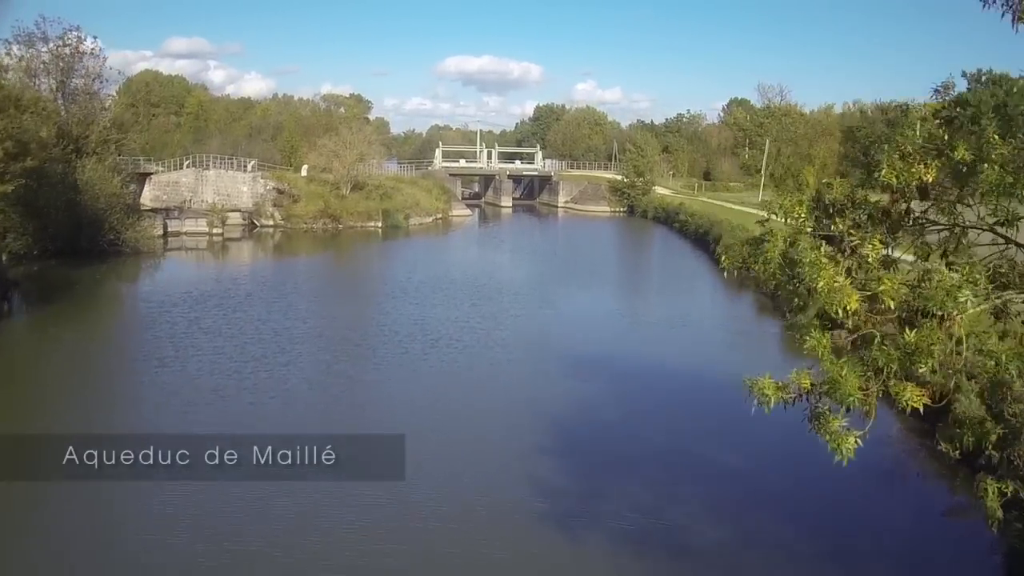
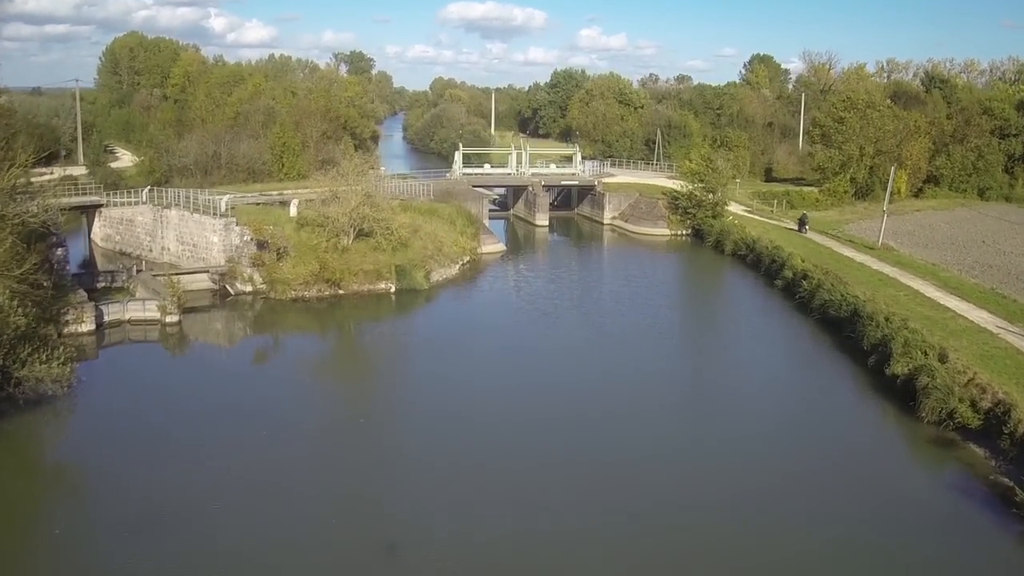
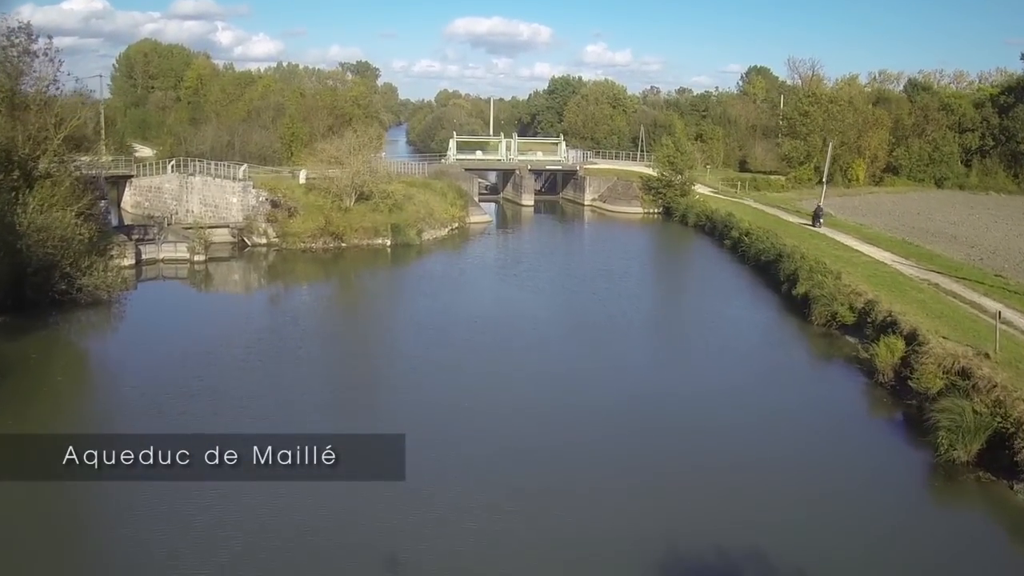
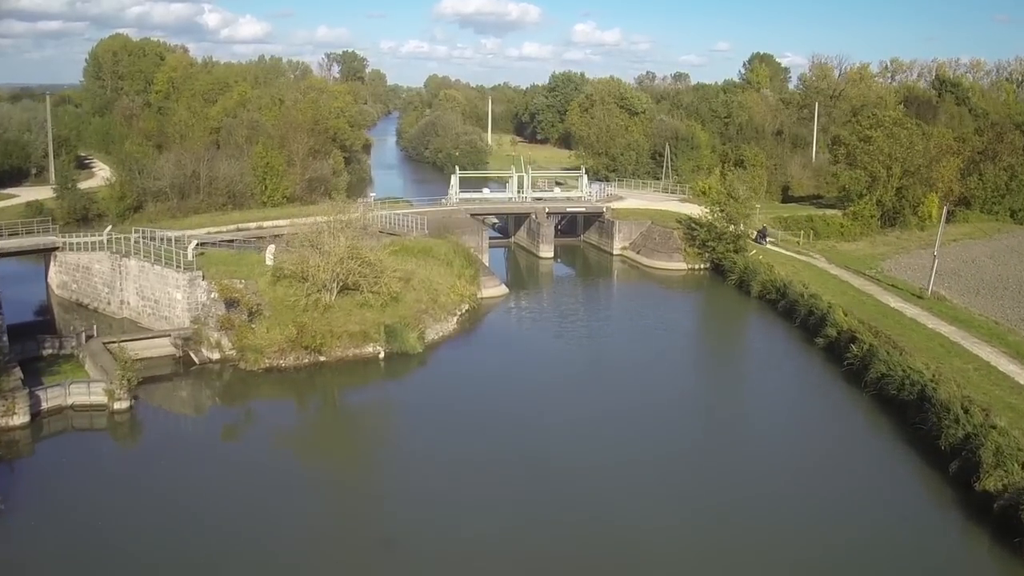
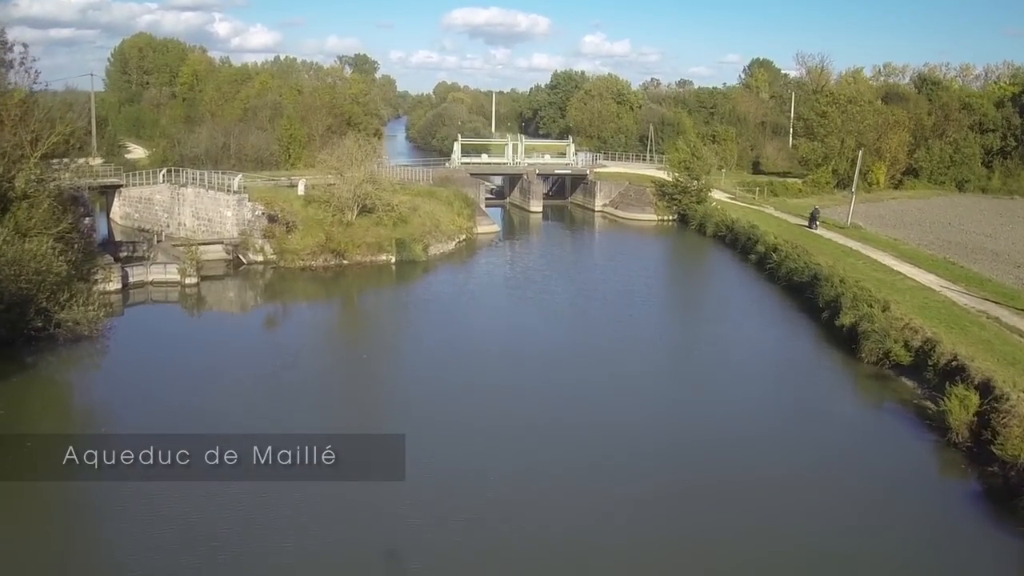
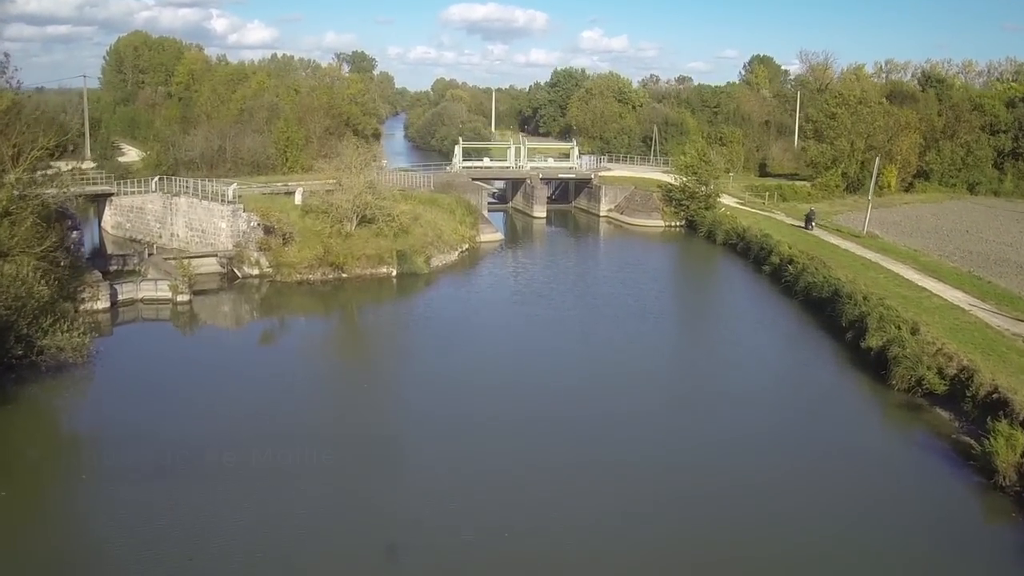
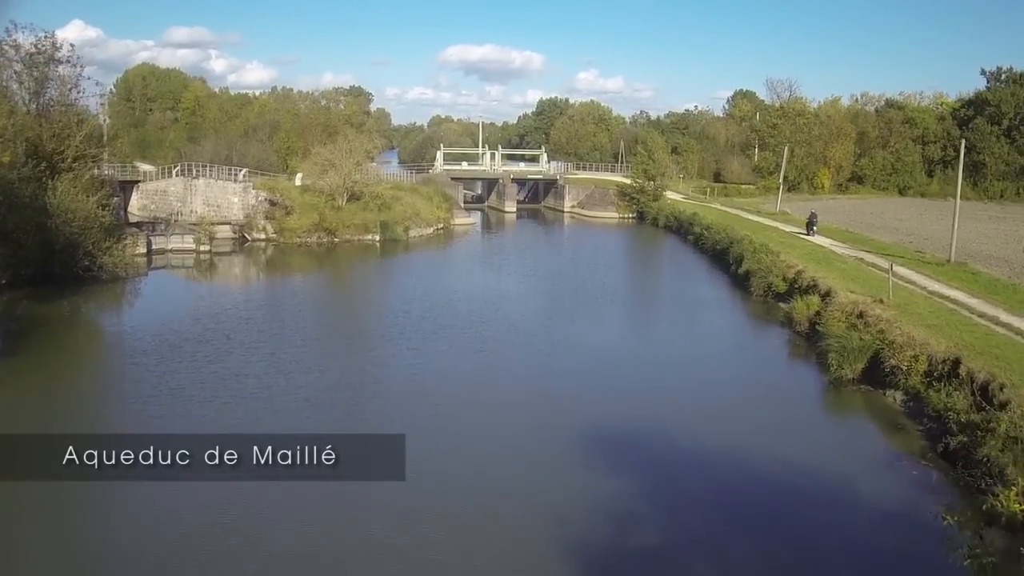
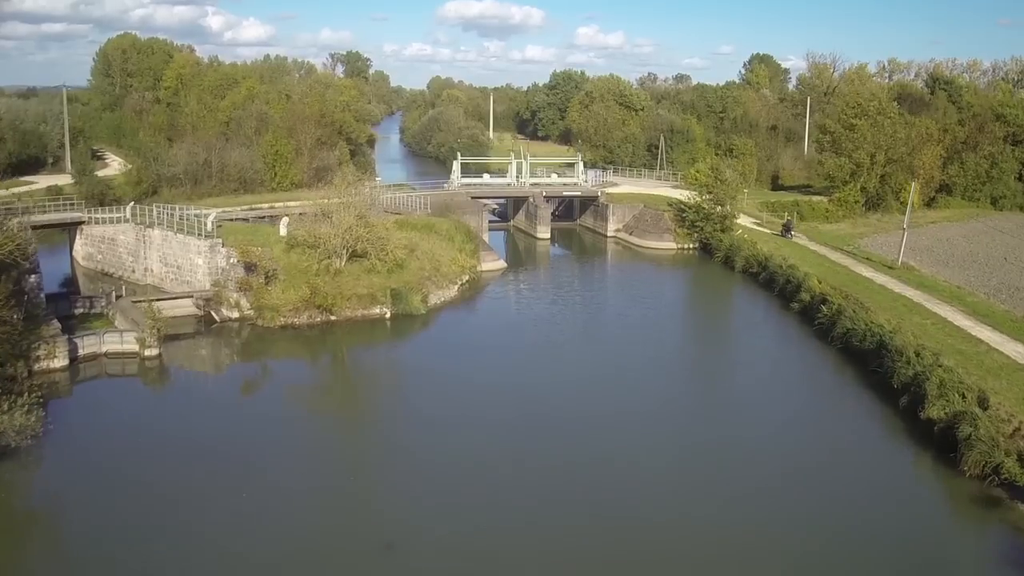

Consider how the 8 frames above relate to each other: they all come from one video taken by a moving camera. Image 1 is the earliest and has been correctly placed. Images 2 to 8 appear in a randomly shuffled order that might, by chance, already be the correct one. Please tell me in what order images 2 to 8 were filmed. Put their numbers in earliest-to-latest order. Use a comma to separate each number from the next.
7, 3, 5, 6, 2, 8, 4
